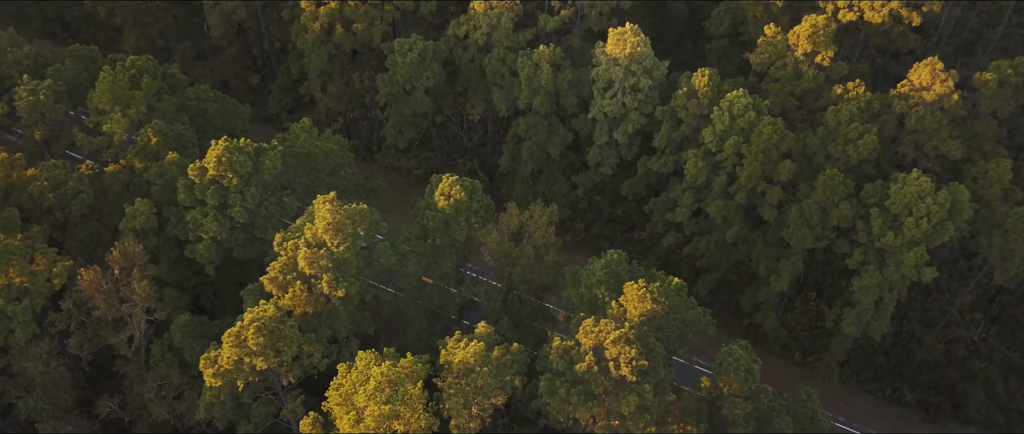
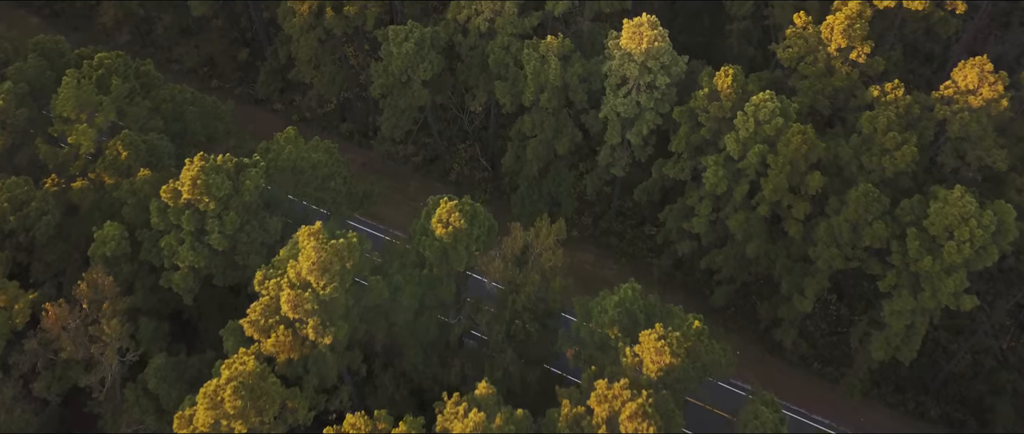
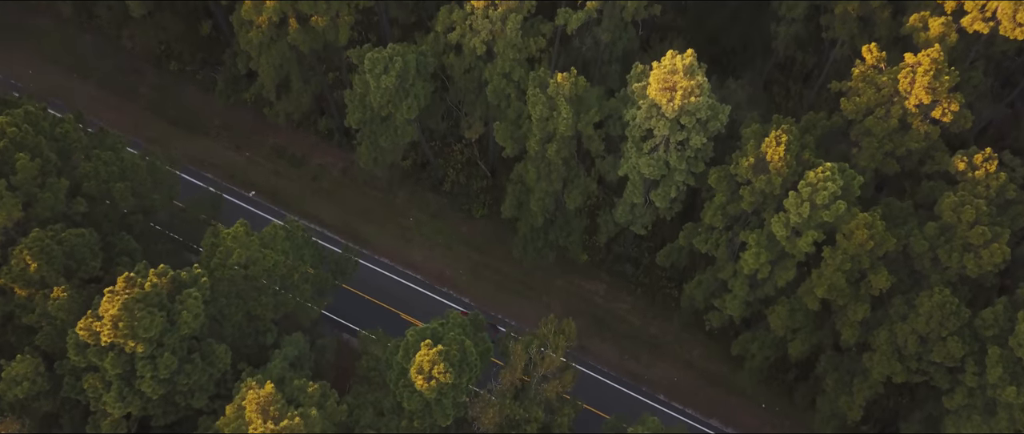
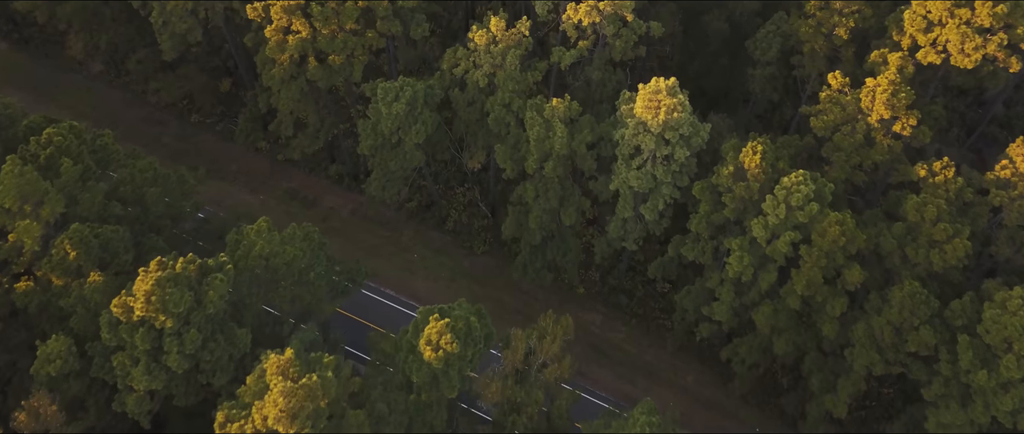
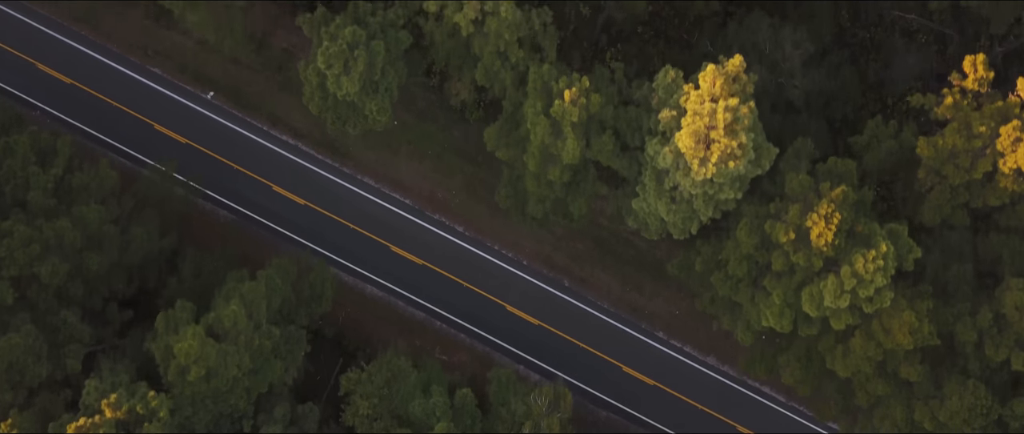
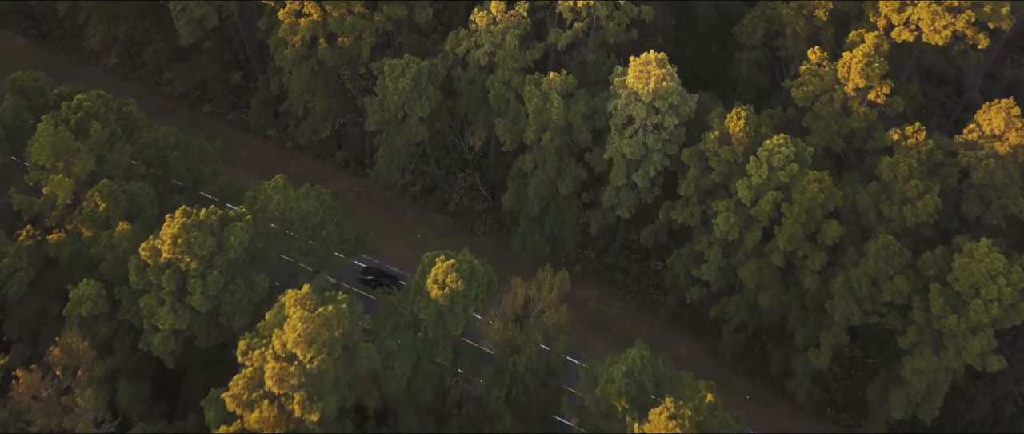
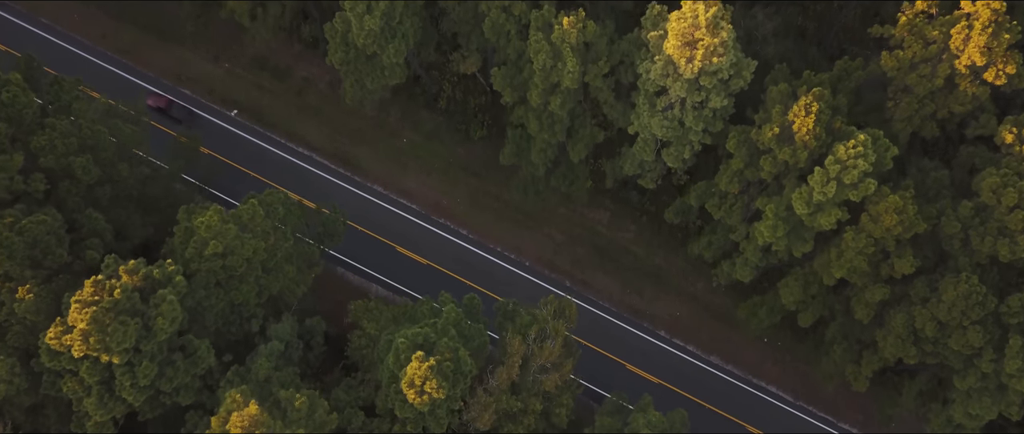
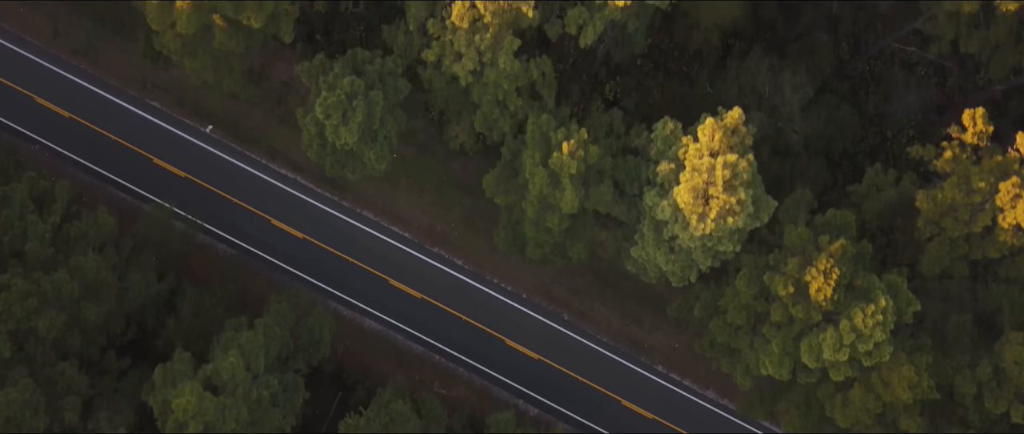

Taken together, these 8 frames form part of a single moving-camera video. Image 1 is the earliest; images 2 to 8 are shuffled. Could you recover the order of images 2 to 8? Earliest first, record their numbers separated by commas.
2, 6, 4, 3, 7, 5, 8
